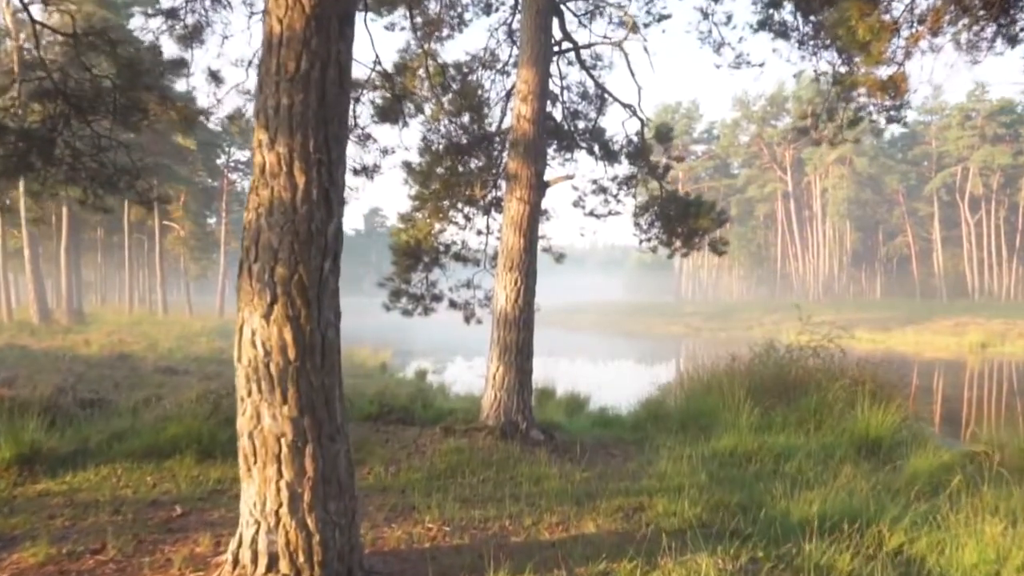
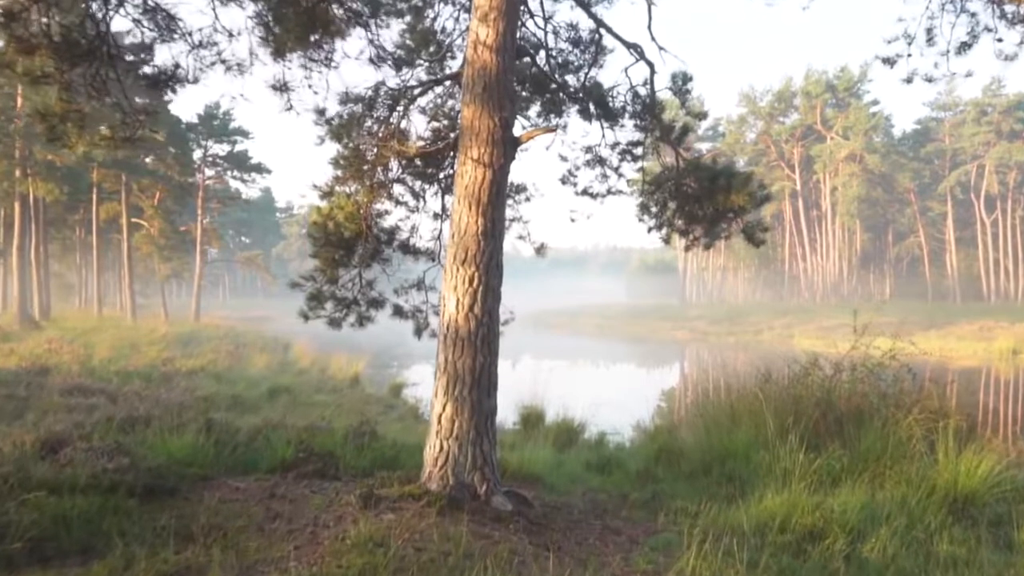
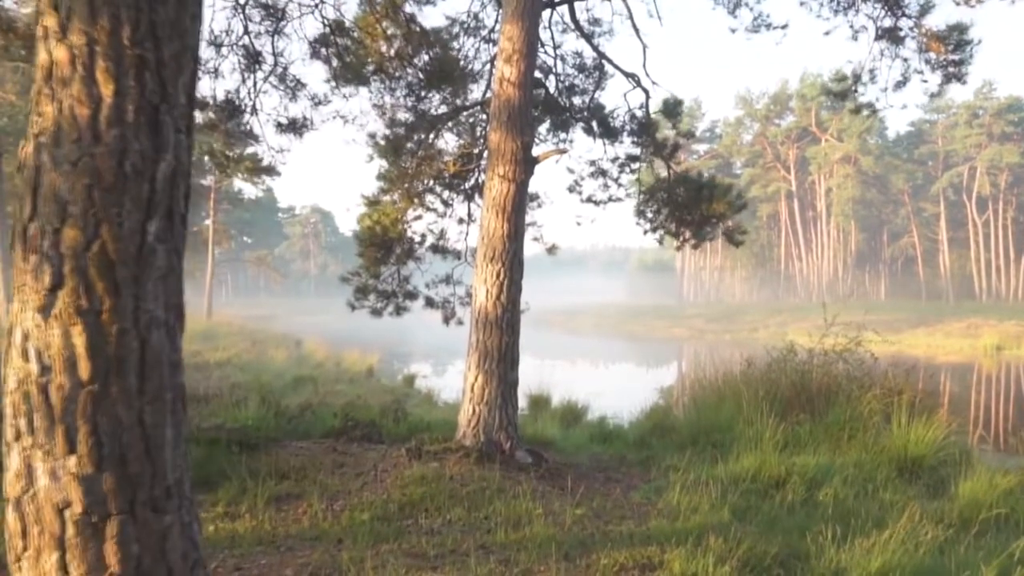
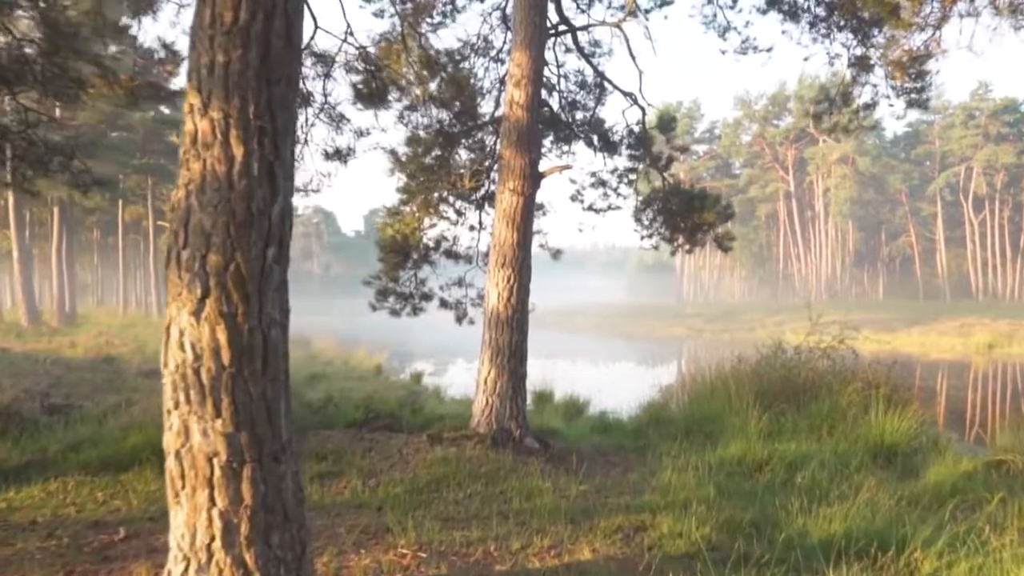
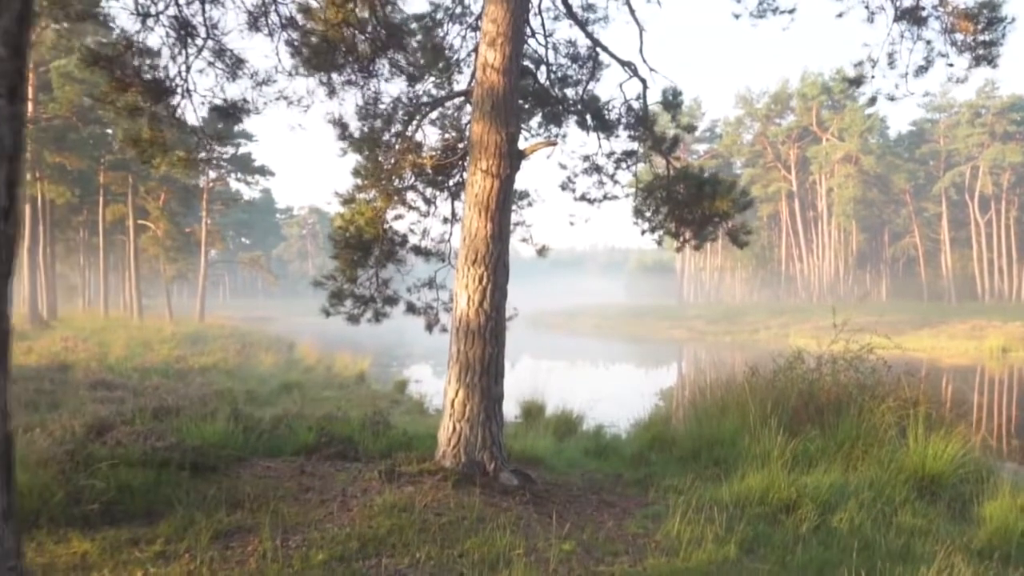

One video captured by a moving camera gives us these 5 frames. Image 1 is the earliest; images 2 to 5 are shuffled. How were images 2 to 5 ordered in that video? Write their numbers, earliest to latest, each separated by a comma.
4, 3, 5, 2
